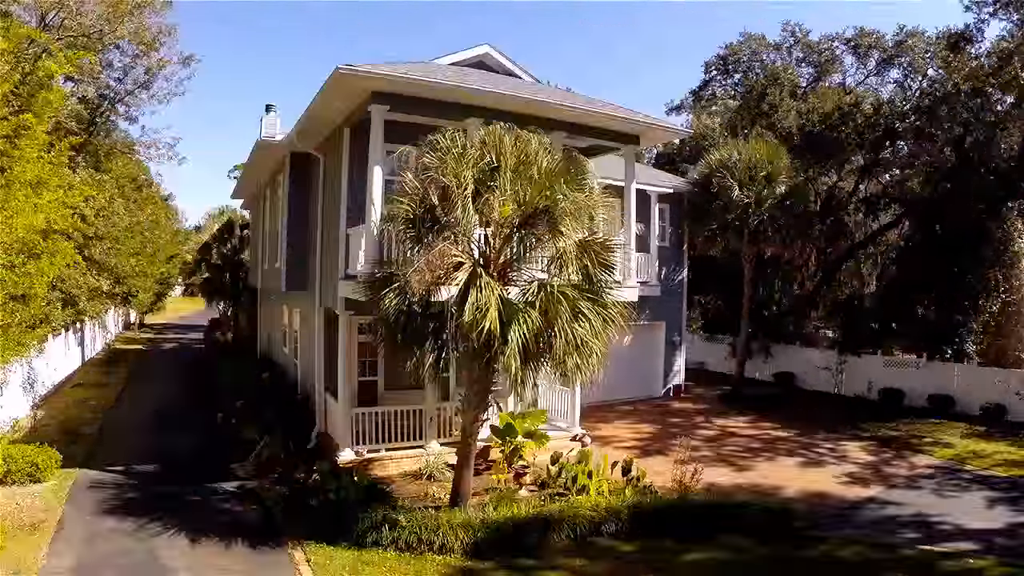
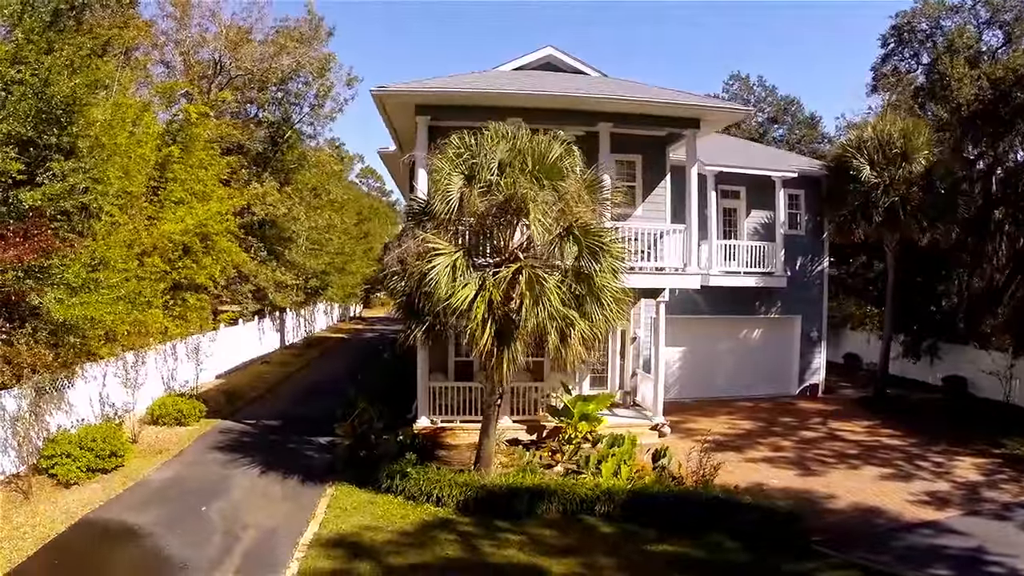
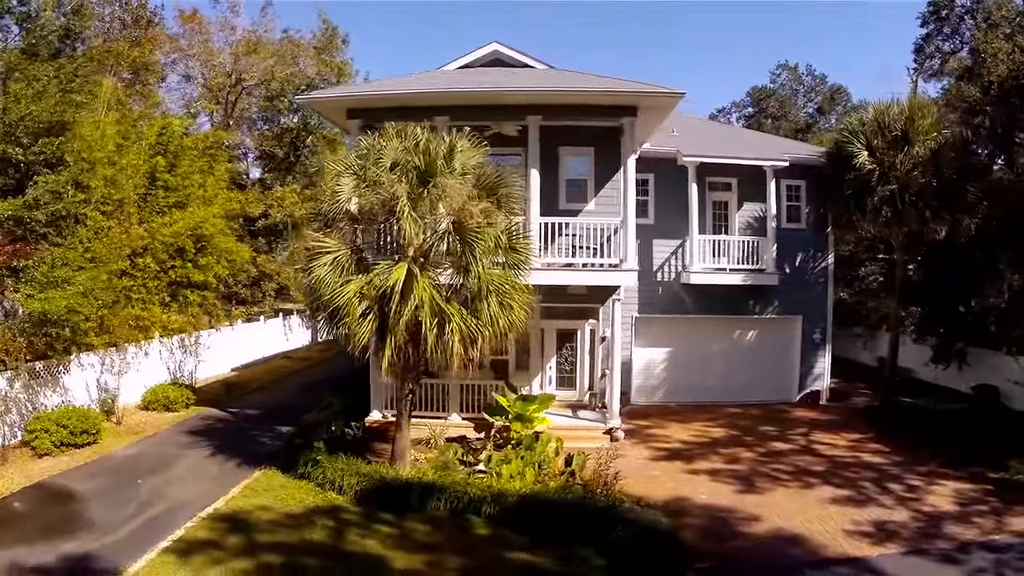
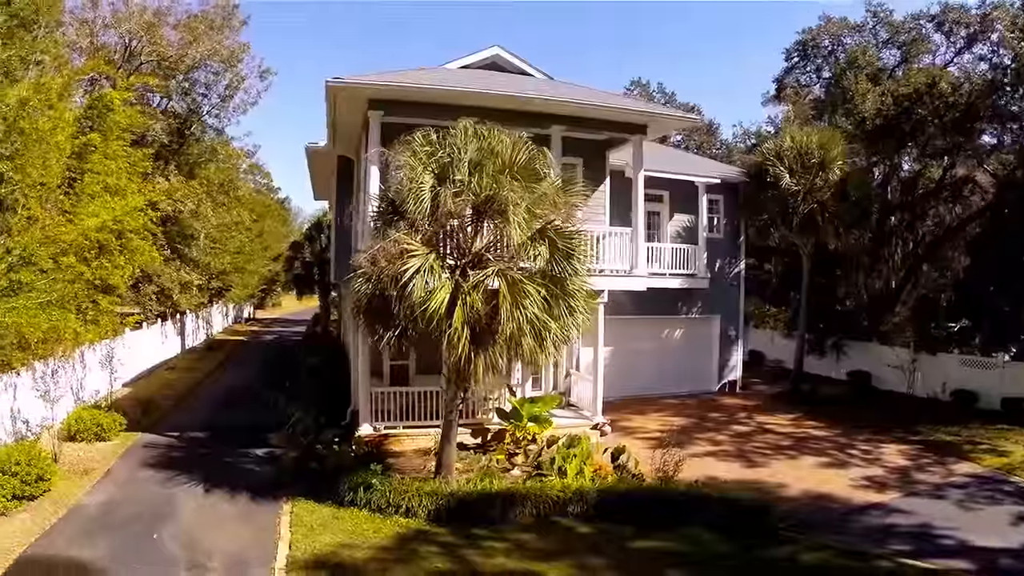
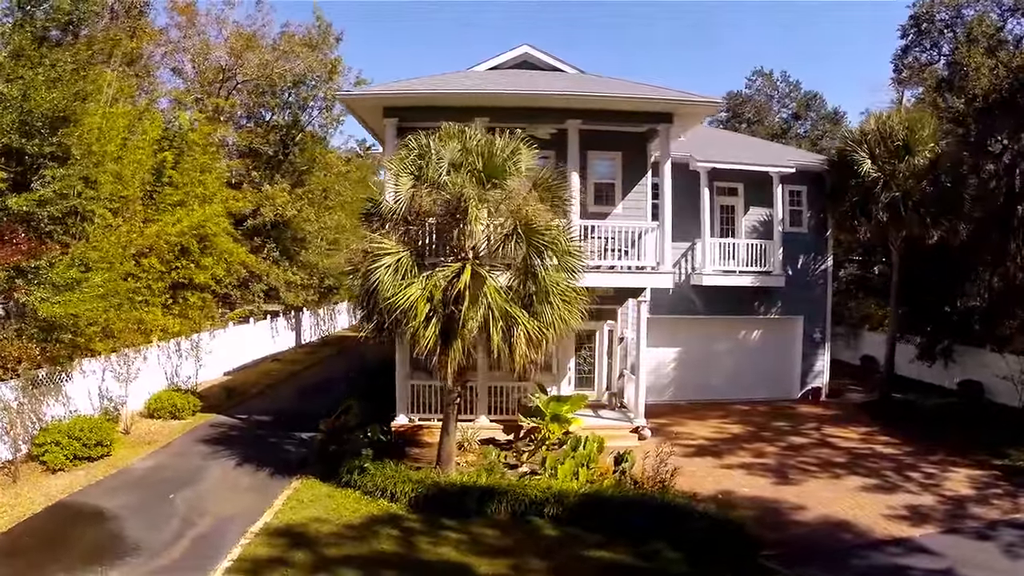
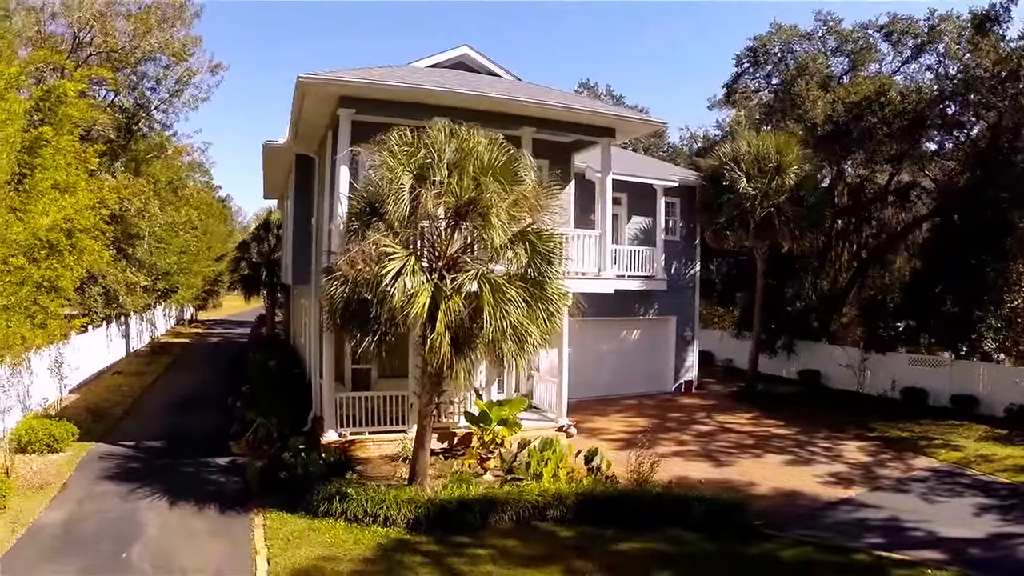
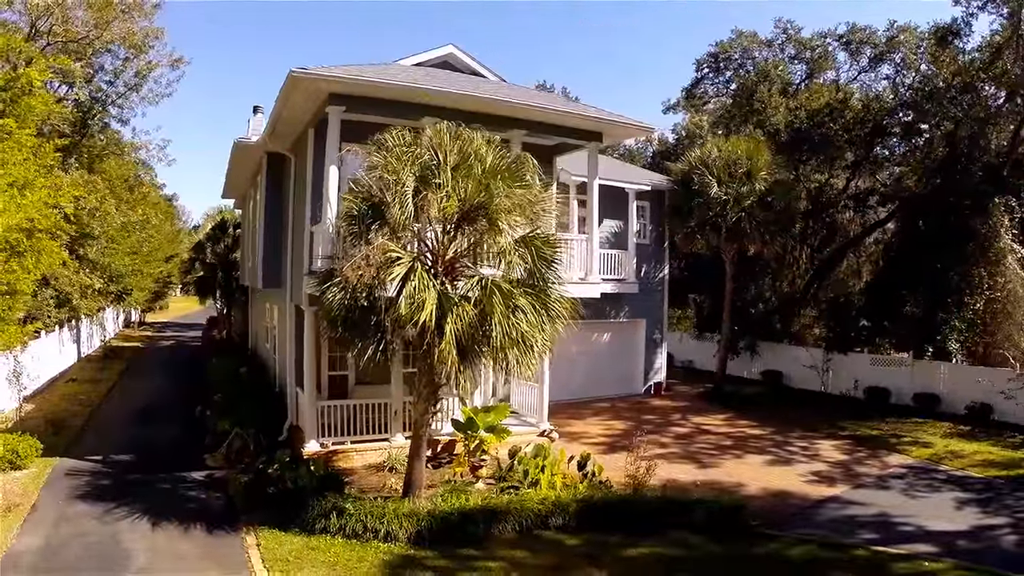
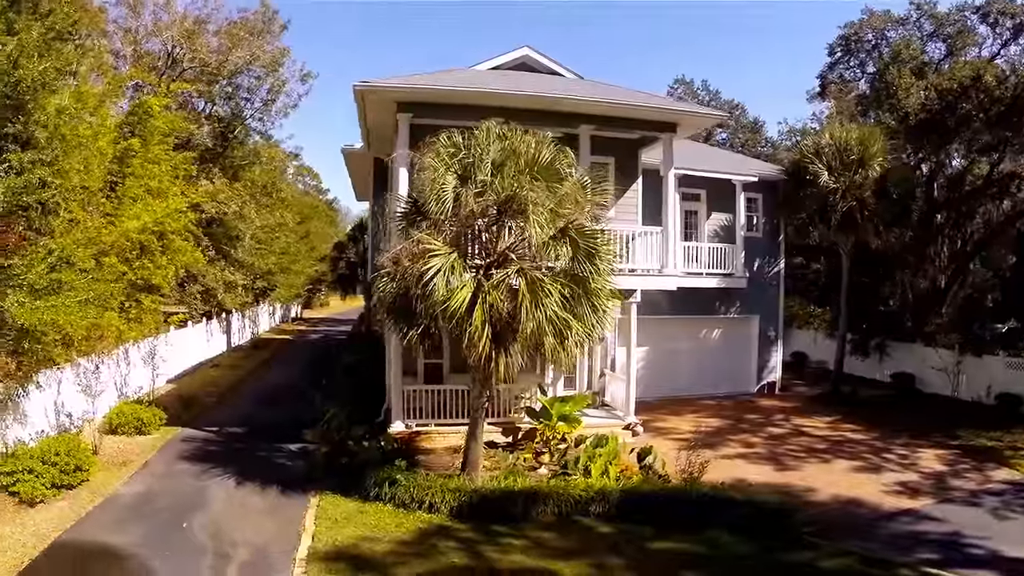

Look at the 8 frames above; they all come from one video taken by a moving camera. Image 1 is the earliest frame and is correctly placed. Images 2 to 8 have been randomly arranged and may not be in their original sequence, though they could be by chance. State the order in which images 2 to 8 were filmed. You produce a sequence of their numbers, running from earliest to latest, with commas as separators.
7, 6, 4, 8, 2, 5, 3
